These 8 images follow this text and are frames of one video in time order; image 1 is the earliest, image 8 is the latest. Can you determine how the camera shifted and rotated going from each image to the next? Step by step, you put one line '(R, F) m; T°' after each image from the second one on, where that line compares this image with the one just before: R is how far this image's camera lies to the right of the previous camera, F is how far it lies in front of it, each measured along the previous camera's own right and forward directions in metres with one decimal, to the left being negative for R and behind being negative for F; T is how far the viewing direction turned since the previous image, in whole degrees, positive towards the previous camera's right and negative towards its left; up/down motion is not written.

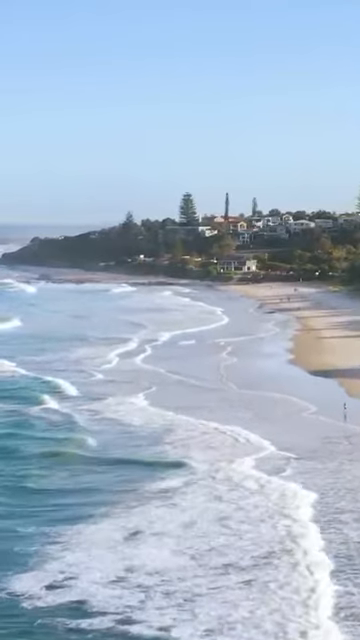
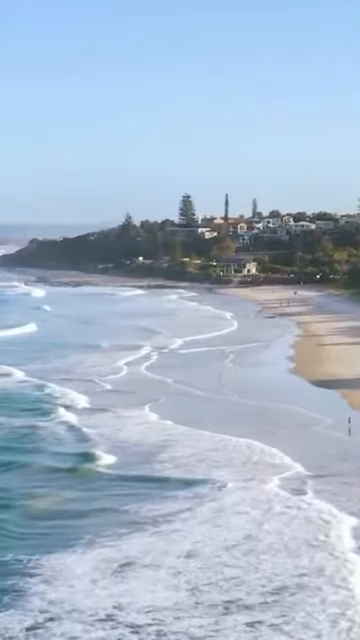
(+0.1, +0.9) m; 0°
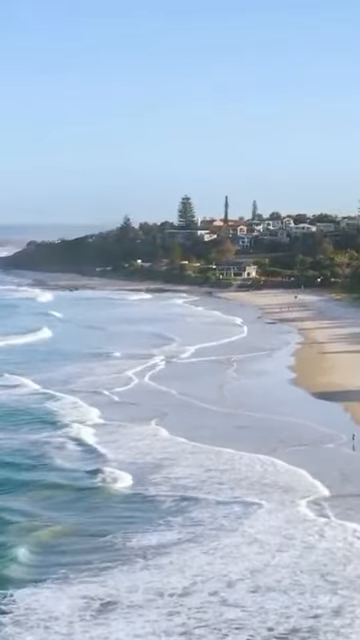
(+0.1, +0.9) m; 0°
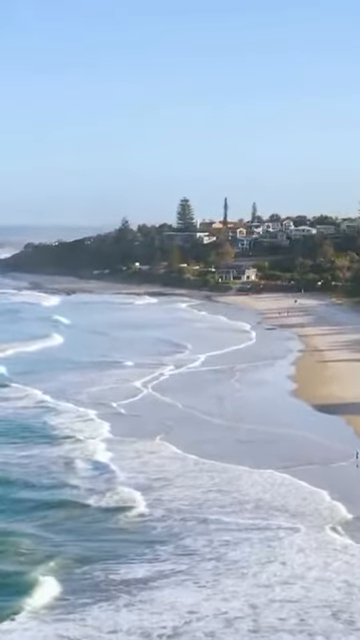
(+0.1, +0.8) m; 0°
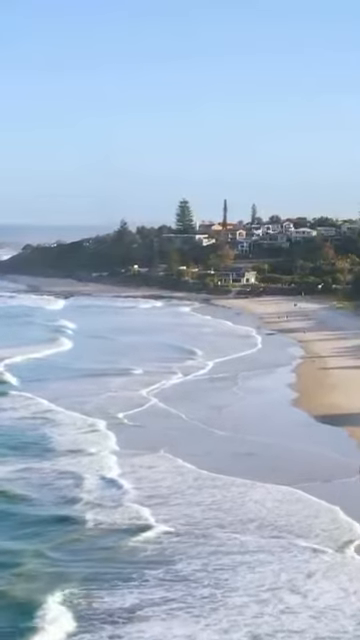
(0.0, +0.6) m; 0°
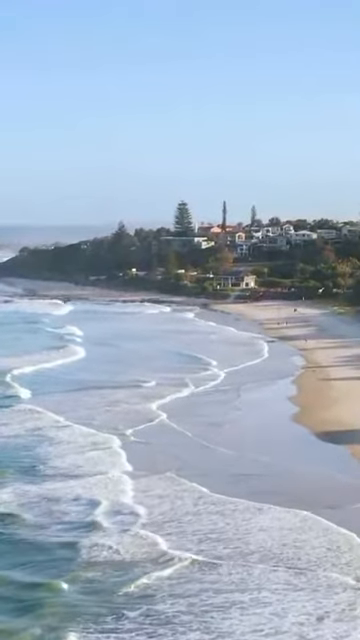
(+0.1, +1.0) m; 0°
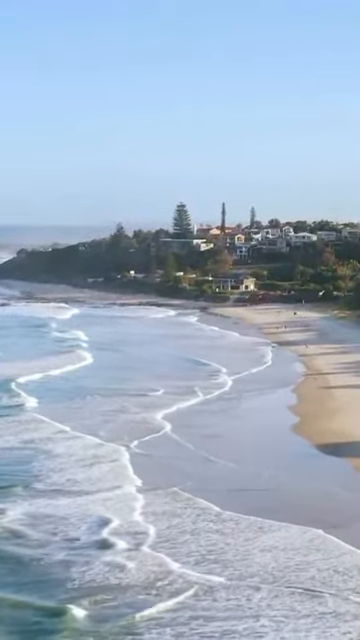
(+0.1, +0.6) m; 0°
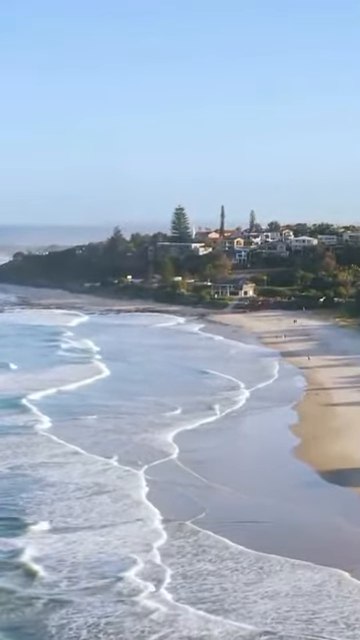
(+0.1, +1.3) m; 0°
